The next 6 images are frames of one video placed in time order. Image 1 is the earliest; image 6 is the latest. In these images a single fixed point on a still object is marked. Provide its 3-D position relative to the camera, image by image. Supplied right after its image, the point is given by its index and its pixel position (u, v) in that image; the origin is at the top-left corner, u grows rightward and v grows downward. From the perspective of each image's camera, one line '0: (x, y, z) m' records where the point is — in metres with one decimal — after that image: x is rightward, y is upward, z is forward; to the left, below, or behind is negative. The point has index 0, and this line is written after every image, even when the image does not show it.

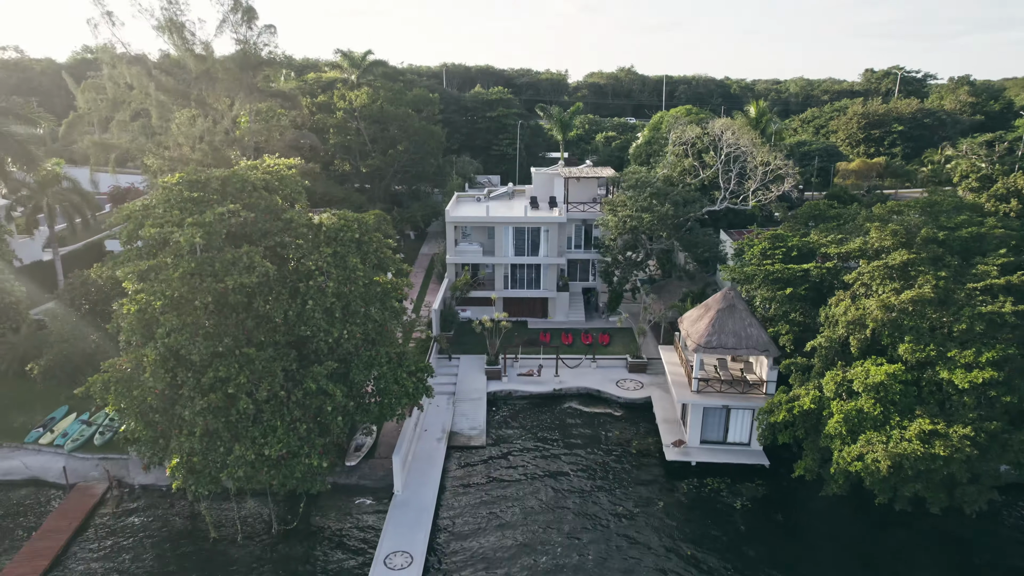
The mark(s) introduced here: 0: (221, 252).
0: (-7.0, +0.8, +16.7) m
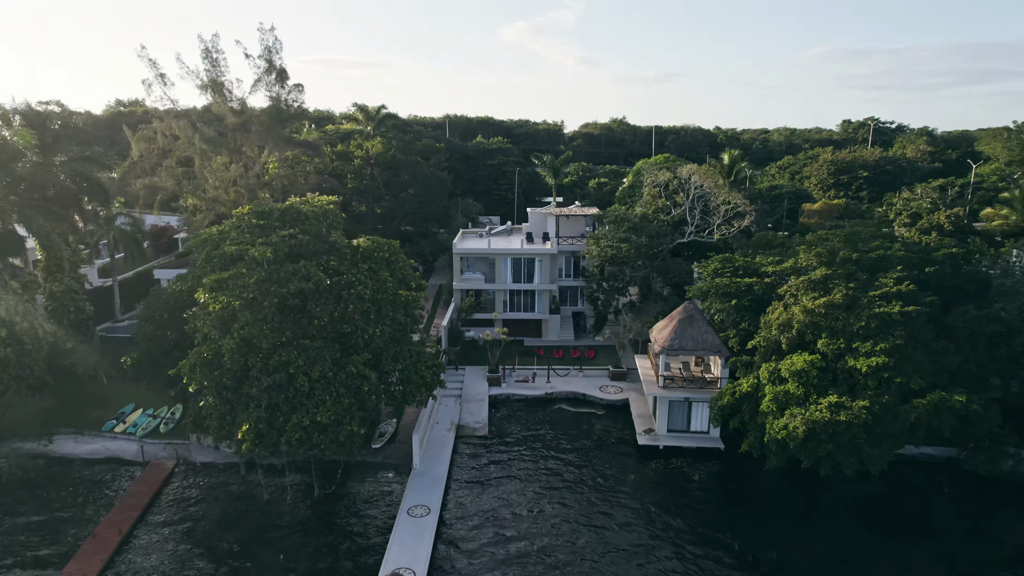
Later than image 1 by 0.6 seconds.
0: (-7.1, +0.6, +21.4) m
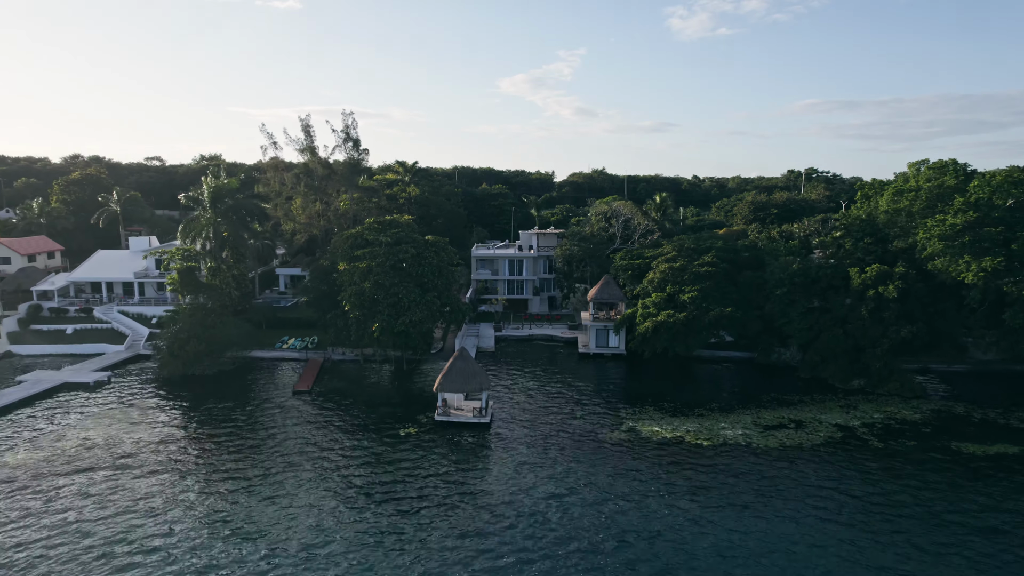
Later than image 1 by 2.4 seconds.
0: (-7.3, +2.4, +42.0) m
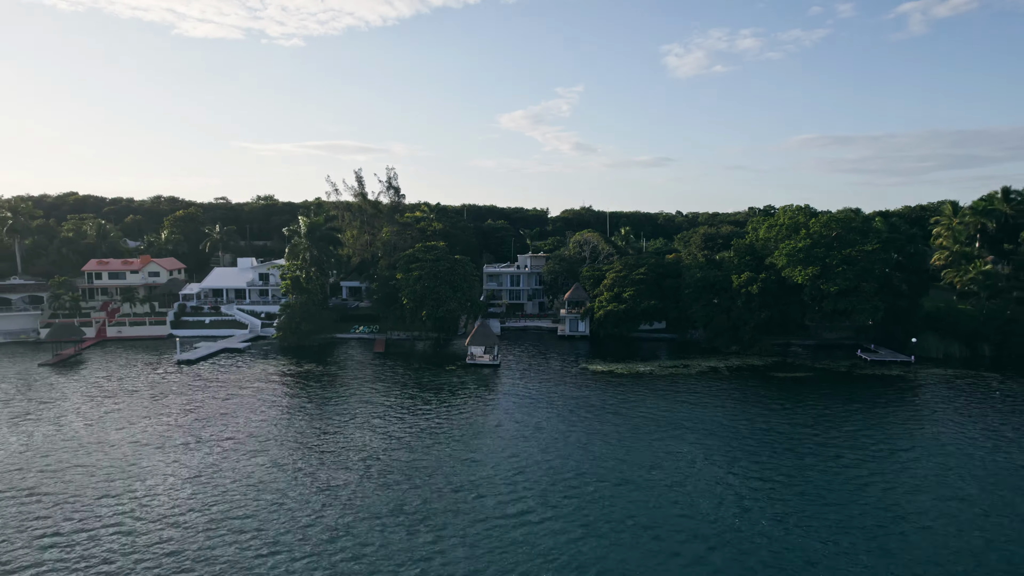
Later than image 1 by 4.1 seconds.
0: (-7.2, +2.2, +63.3) m
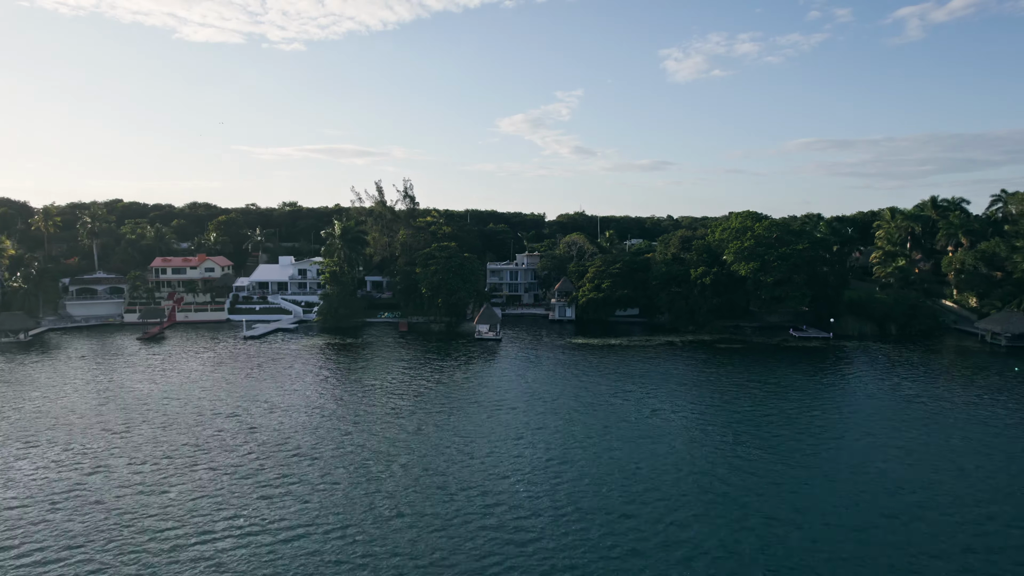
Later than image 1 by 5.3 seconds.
0: (-7.3, +3.1, +76.9) m
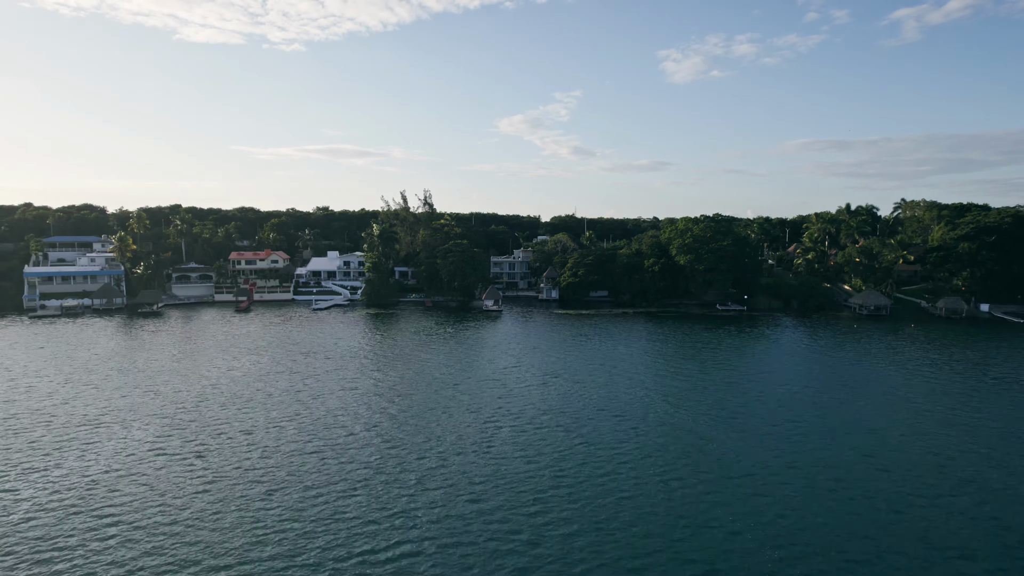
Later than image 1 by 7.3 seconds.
0: (-7.6, +5.0, +100.8) m
